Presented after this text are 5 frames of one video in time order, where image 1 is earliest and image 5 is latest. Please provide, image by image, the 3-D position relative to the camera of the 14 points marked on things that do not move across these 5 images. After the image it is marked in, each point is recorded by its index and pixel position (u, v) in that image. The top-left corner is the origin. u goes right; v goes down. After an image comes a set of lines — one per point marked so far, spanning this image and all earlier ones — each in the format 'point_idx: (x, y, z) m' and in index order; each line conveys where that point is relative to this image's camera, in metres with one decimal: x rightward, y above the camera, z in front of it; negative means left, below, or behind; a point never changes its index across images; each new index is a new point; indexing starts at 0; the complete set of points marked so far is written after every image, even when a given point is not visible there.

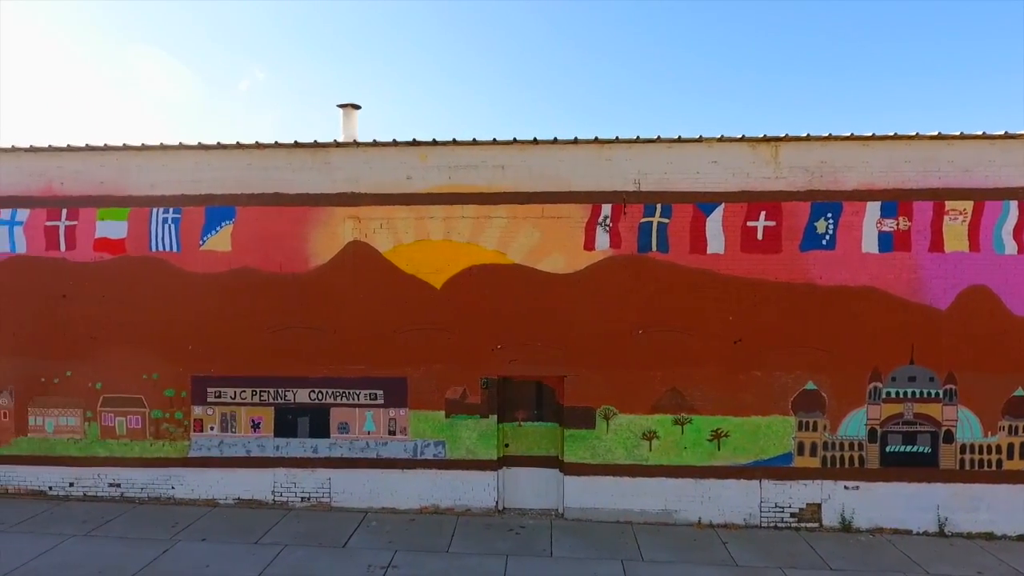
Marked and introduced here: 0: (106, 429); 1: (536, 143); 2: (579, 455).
0: (-3.7, -1.3, +7.1) m
1: (+0.2, +1.3, +6.7) m
2: (+0.6, -1.5, +6.8) m
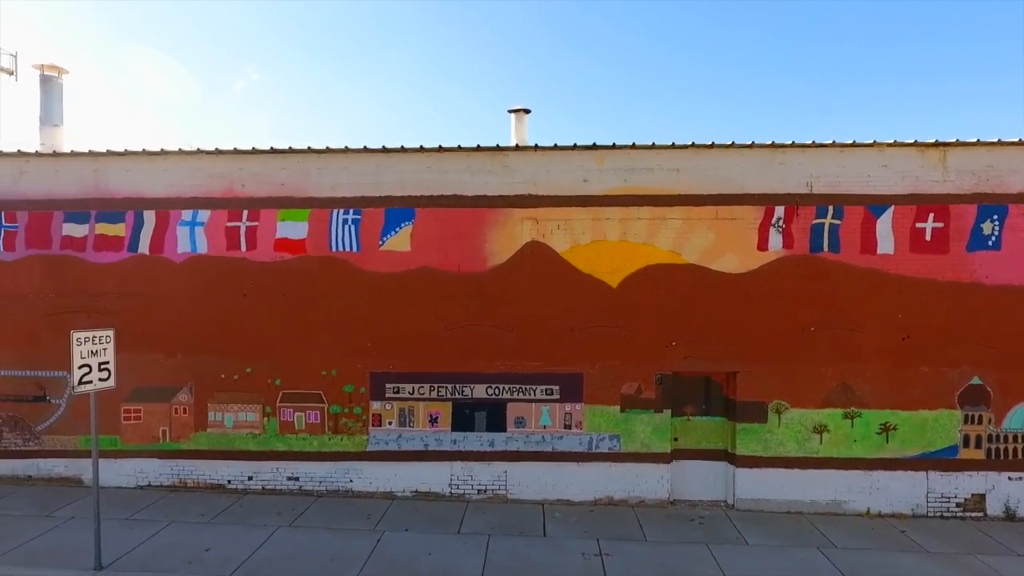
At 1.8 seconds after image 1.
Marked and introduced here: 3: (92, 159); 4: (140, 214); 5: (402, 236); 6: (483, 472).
0: (-2.2, -1.3, +7.3) m
1: (+1.8, +1.3, +7.0) m
2: (+2.2, -1.5, +7.1) m
3: (-4.0, +1.2, +7.4) m
4: (-3.6, +0.7, +7.4) m
5: (-1.0, +0.5, +7.2) m
6: (-0.3, -1.7, +7.2) m
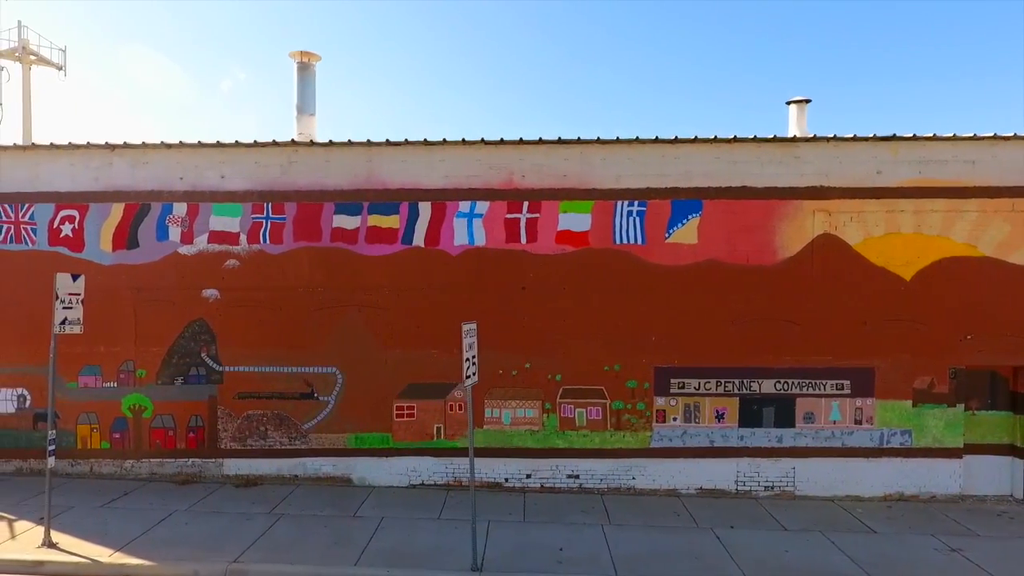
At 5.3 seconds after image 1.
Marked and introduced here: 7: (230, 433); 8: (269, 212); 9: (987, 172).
0: (+0.5, -1.2, +7.2) m
1: (+4.5, +1.3, +6.9) m
2: (+4.9, -1.4, +7.0) m
3: (-1.4, +1.3, +7.2) m
4: (-0.9, +0.8, +7.2) m
5: (+1.6, +0.5, +7.1) m
6: (+2.4, -1.7, +7.1) m
7: (-2.7, -1.4, +7.3) m
8: (-2.3, +0.7, +7.2) m
9: (+4.3, +1.0, +7.0) m
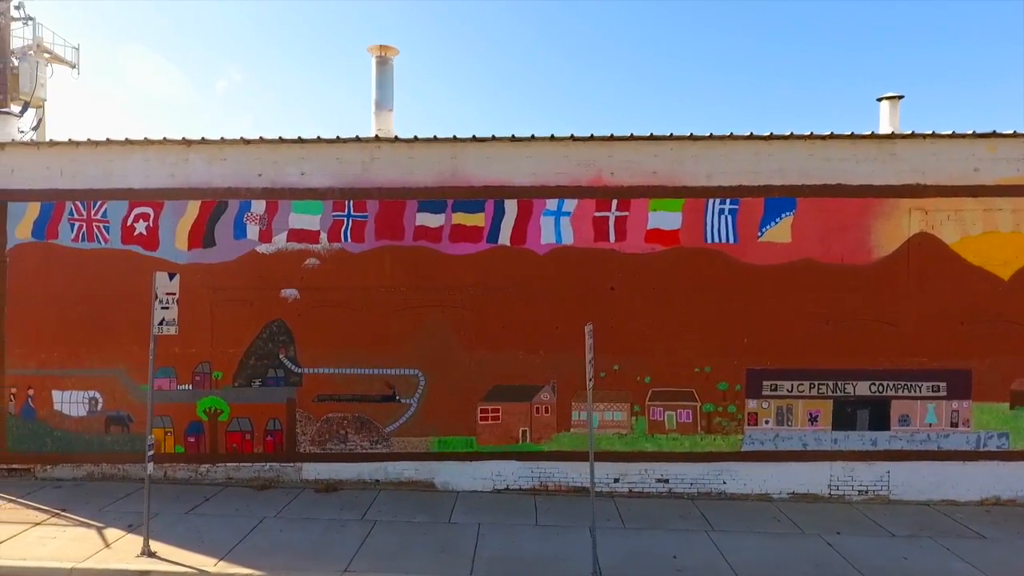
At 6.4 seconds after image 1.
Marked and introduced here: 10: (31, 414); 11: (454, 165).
0: (+1.3, -1.2, +7.0) m
1: (+5.3, +1.3, +6.8) m
2: (+5.7, -1.4, +6.9) m
3: (-0.6, +1.3, +7.0) m
4: (-0.1, +0.8, +7.0) m
5: (+2.4, +0.5, +6.9) m
6: (+3.2, -1.7, +7.0) m
7: (-1.9, -1.4, +7.1) m
8: (-1.5, +0.7, +7.0) m
9: (+5.1, +1.0, +6.8) m
10: (-4.5, -1.2, +7.2) m
11: (-0.5, +1.1, +7.0) m
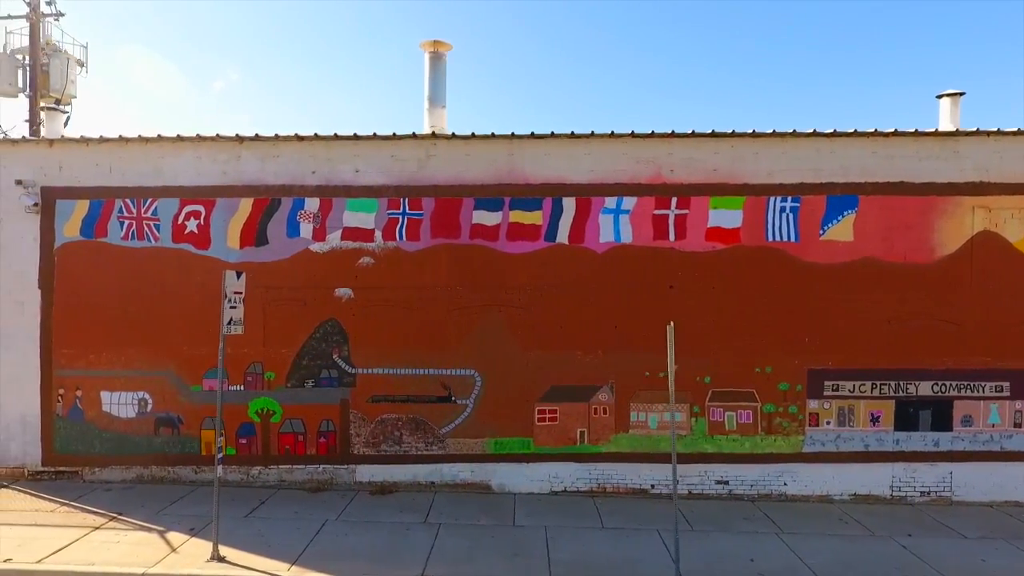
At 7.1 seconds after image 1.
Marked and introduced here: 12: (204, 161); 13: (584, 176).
0: (+1.8, -1.2, +6.9) m
1: (+5.8, +1.4, +6.7) m
2: (+6.2, -1.4, +6.8) m
3: (0.0, +1.3, +6.9) m
4: (+0.4, +0.8, +6.9) m
5: (+2.9, +0.6, +6.8) m
6: (+3.7, -1.7, +6.9) m
7: (-1.3, -1.4, +7.0) m
8: (-1.0, +0.7, +6.9) m
9: (+5.6, +1.1, +6.8) m
10: (-4.0, -1.2, +7.0) m
11: (0.0, +1.1, +6.9) m
12: (-2.8, +1.2, +7.0) m
13: (+0.6, +1.0, +6.9) m
